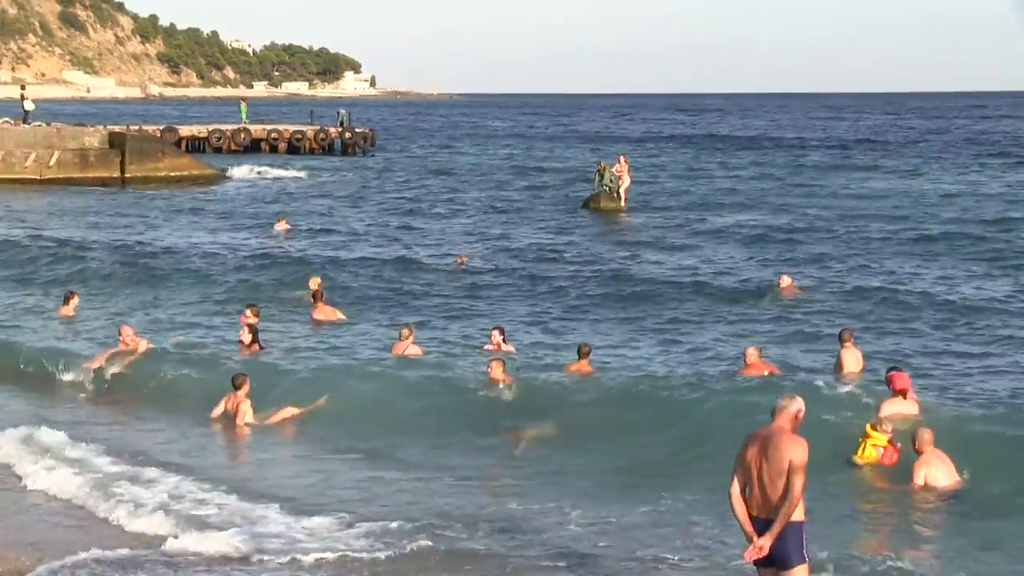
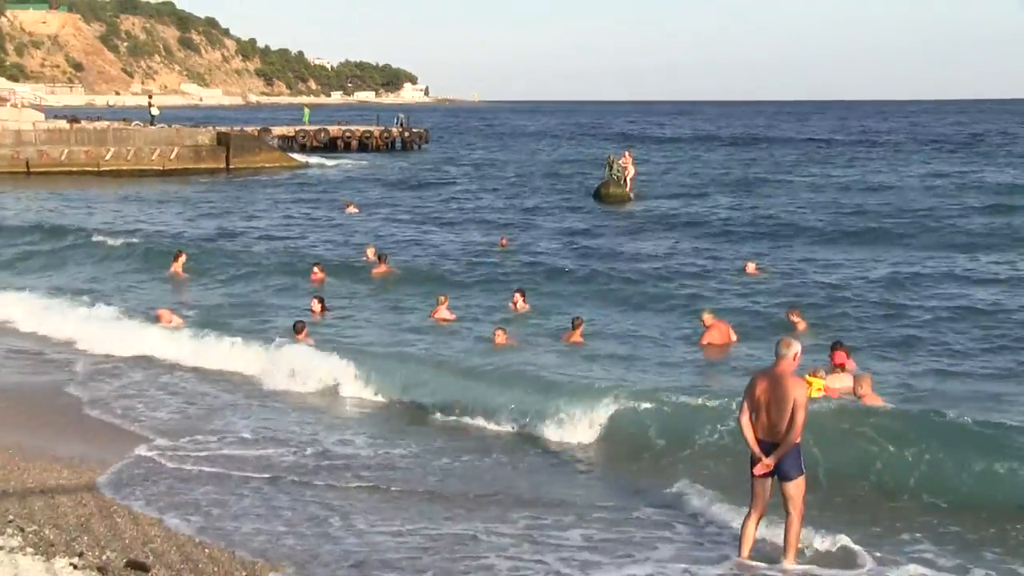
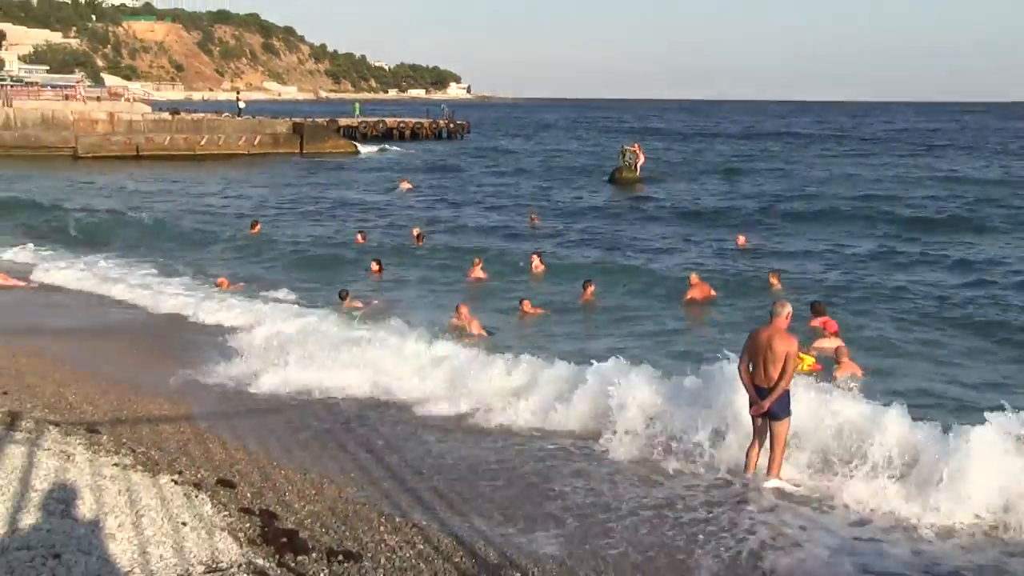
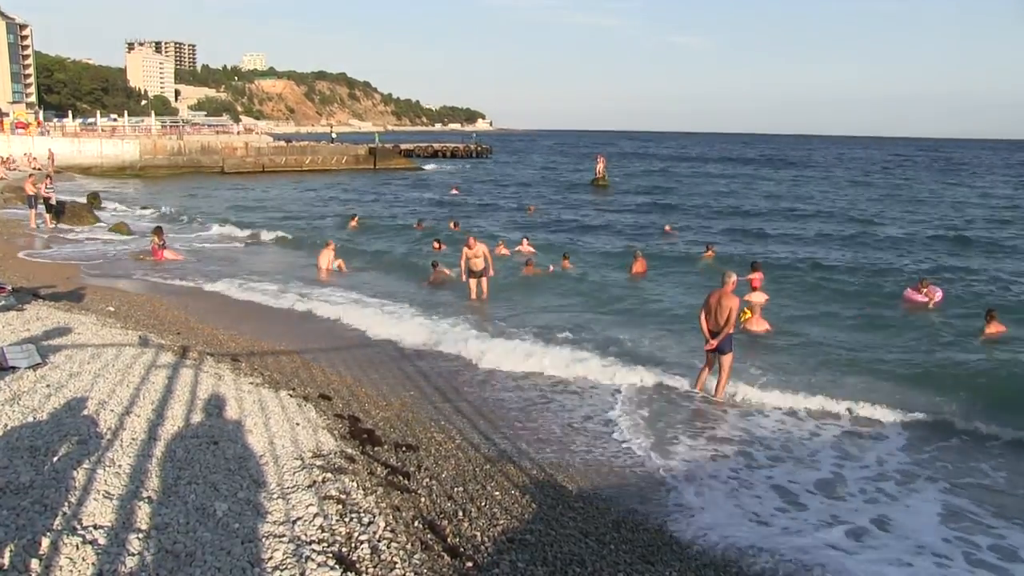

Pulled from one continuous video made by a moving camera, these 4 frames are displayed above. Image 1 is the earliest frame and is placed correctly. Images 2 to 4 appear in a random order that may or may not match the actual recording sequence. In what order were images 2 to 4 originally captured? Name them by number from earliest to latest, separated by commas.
2, 3, 4
